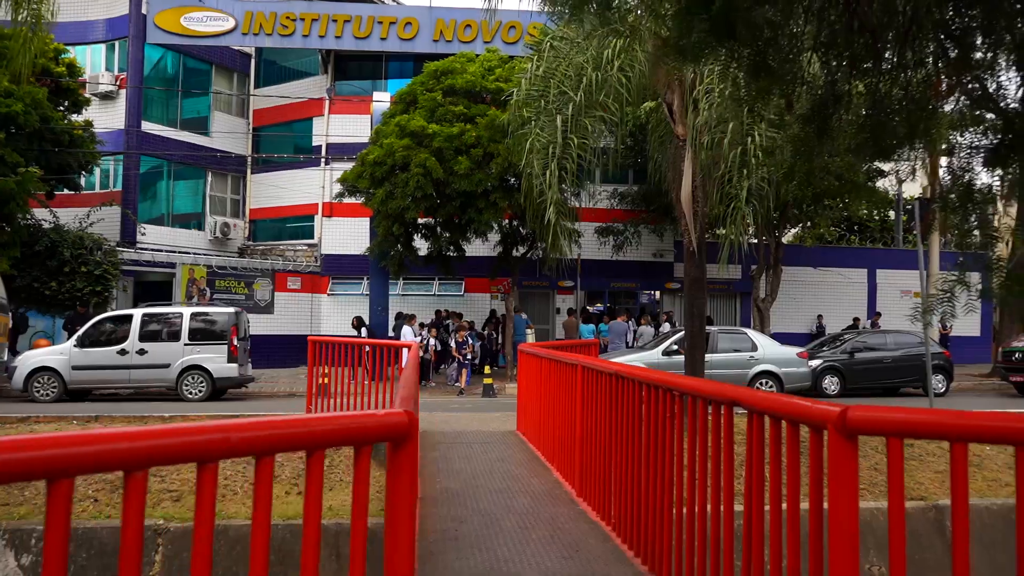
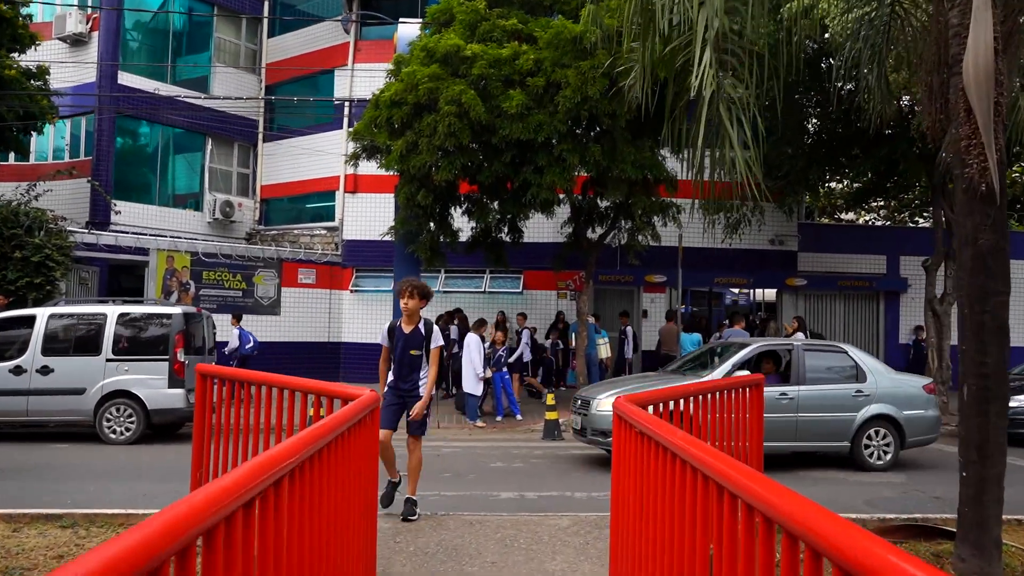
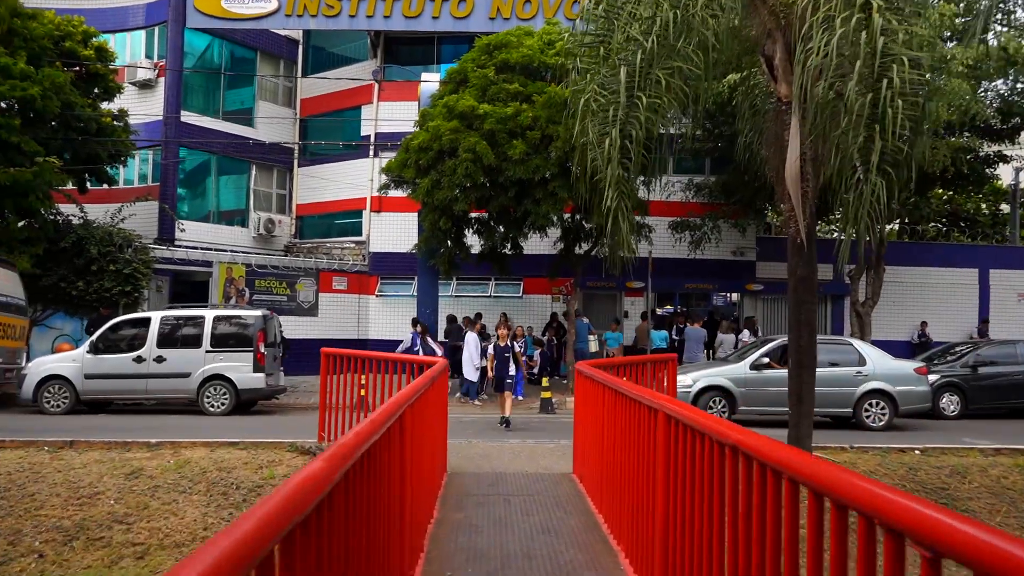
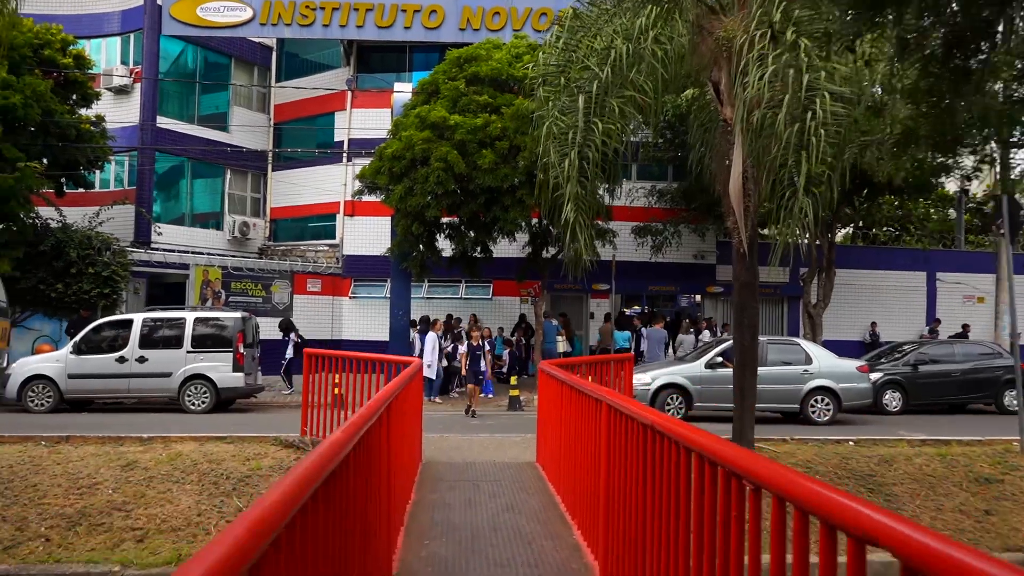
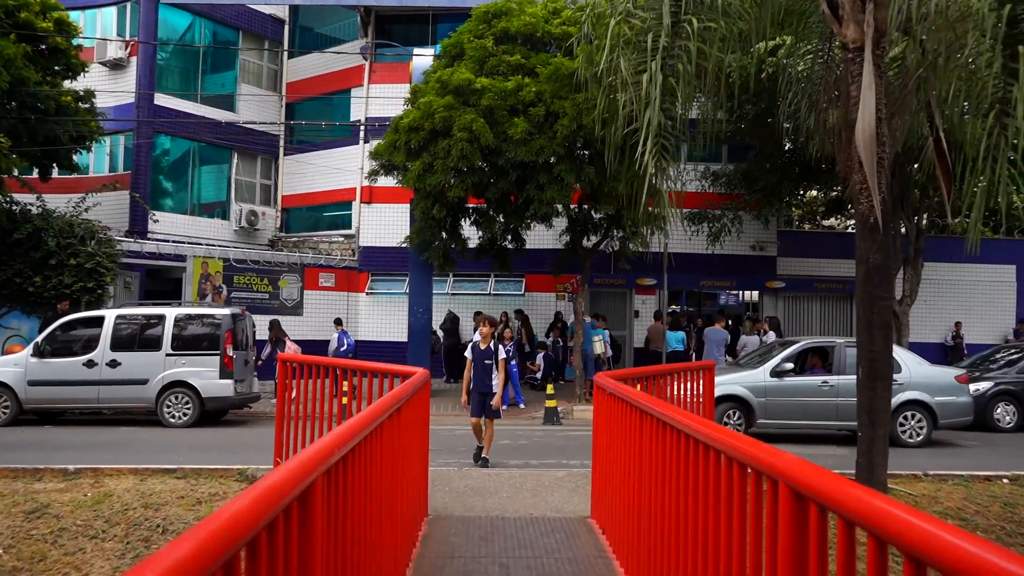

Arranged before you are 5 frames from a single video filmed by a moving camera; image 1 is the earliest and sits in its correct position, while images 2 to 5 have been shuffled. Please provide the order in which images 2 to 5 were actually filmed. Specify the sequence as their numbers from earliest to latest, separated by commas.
4, 3, 5, 2
